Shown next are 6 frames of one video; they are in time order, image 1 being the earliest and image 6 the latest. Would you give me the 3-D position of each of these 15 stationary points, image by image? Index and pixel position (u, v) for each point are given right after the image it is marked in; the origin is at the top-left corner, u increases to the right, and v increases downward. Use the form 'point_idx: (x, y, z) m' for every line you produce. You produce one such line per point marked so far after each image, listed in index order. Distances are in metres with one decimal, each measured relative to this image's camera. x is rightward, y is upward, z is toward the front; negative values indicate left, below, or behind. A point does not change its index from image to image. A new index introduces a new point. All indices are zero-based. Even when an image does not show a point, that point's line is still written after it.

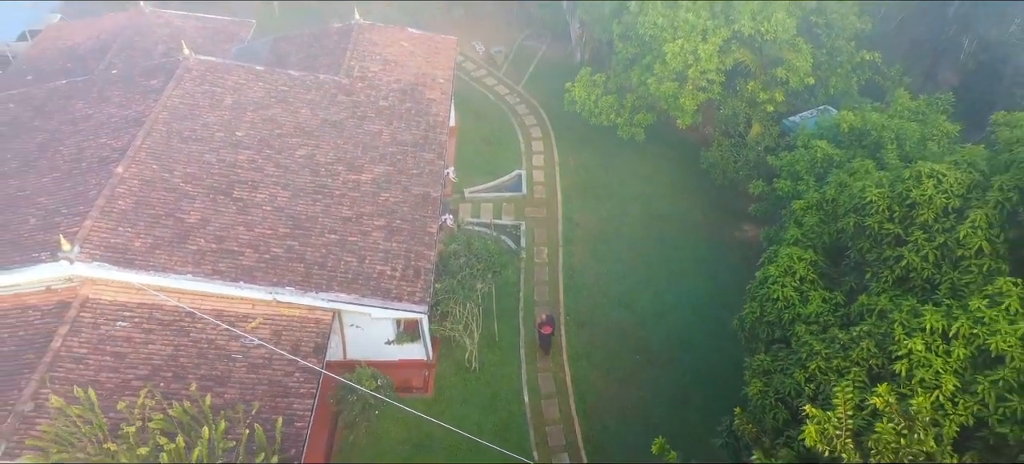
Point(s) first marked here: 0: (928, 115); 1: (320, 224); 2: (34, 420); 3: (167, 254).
0: (+10.4, +2.9, +15.1) m
1: (-4.7, +0.2, +14.8) m
2: (-8.9, -3.5, +11.1) m
3: (-7.6, -0.5, +13.3) m
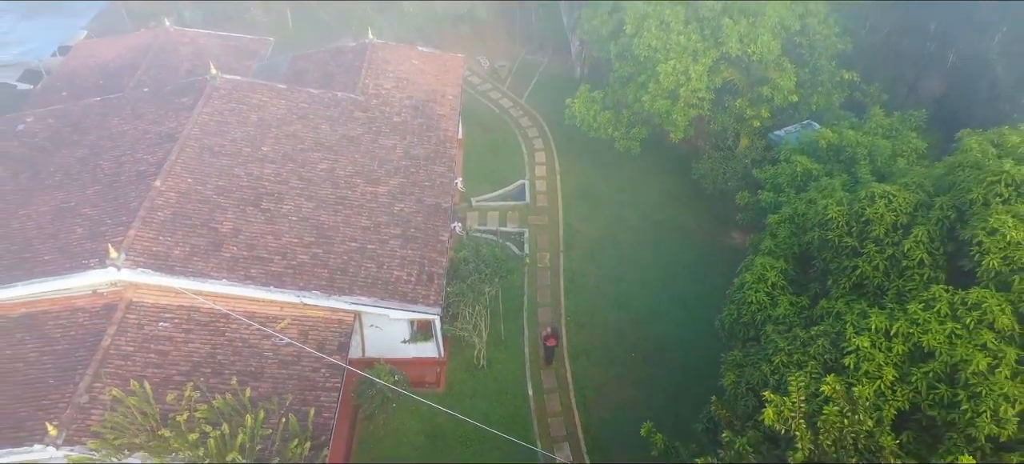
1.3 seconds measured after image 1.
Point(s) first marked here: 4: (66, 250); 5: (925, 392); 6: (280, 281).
0: (+10.6, +2.7, +16.4) m
1: (-4.5, 0.0, +16.1) m
2: (-8.8, -3.7, +12.4) m
3: (-7.4, -0.7, +14.6) m
4: (-11.0, -0.4, +14.8) m
5: (+5.6, -2.1, +8.1) m
6: (-5.7, -1.2, +14.7) m
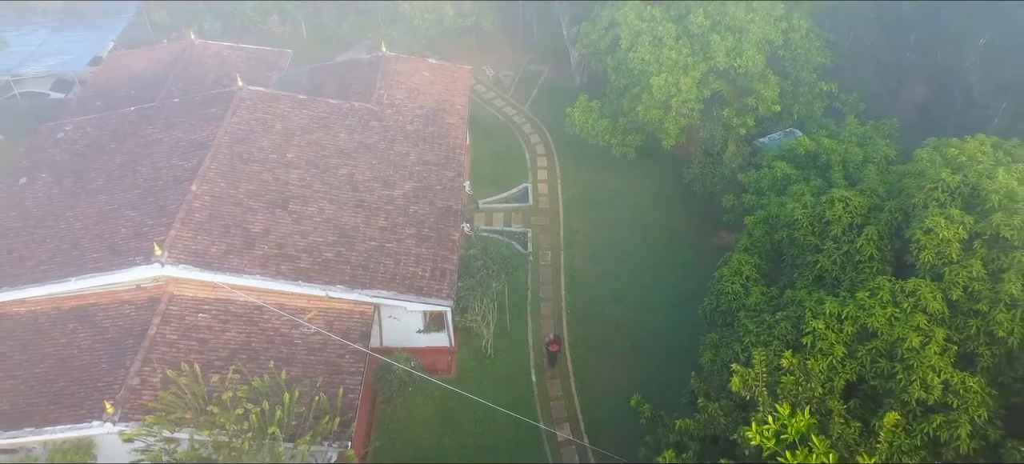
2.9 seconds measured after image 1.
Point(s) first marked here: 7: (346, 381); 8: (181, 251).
0: (+10.7, +2.7, +18.0) m
1: (-4.4, 0.0, +17.6) m
2: (-8.6, -3.7, +14.0) m
3: (-7.3, -0.7, +16.1) m
4: (-10.8, -0.4, +16.4) m
5: (+5.7, -2.1, +9.7) m
6: (-5.5, -1.2, +16.3) m
7: (-4.2, -3.8, +15.4) m
8: (-8.6, -0.5, +15.6) m
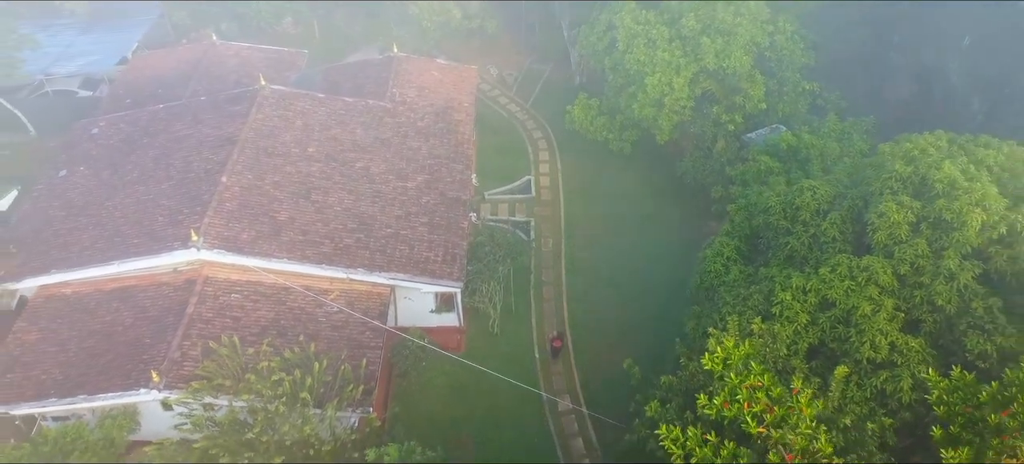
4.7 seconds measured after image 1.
0: (+10.9, +3.1, +19.5) m
1: (-4.2, +0.4, +19.1) m
2: (-8.5, -3.4, +15.5) m
3: (-7.1, -0.3, +17.6) m
4: (-10.7, -0.1, +17.9) m
5: (+5.9, -1.8, +11.2) m
6: (-5.4, -0.8, +17.8) m
7: (-4.1, -3.4, +17.0) m
8: (-8.4, -0.2, +17.1) m
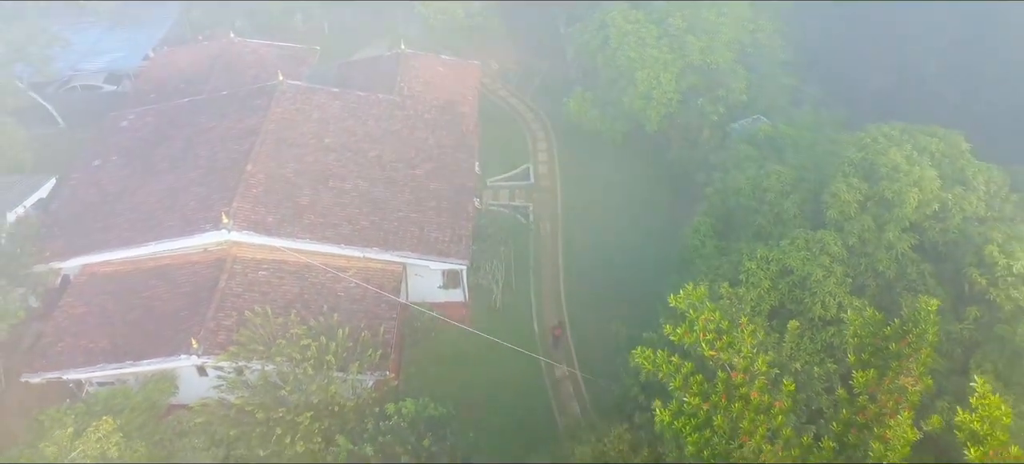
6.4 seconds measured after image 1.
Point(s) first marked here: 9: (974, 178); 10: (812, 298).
0: (+10.9, +3.7, +21.3) m
1: (-4.2, +0.9, +20.9) m
2: (-8.4, -2.8, +17.3) m
3: (-7.1, +0.2, +19.4) m
4: (-10.6, +0.5, +19.6) m
5: (+6.0, -1.3, +13.0) m
6: (-5.3, -0.3, +19.6) m
7: (-4.0, -2.9, +18.8) m
8: (-8.4, +0.4, +18.9) m
9: (+10.4, +1.2, +13.6) m
10: (+6.2, -1.4, +12.6) m
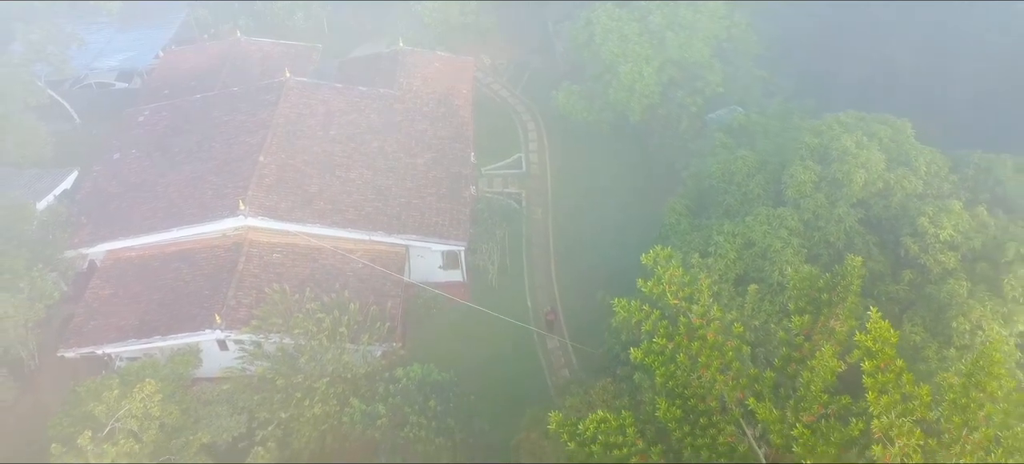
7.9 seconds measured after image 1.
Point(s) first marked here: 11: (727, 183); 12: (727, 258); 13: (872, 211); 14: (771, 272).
0: (+10.6, +4.5, +23.0) m
1: (-4.4, +1.5, +22.5) m
2: (-8.5, -2.4, +18.9) m
3: (-7.3, +0.7, +21.0) m
4: (-10.8, +0.9, +21.2) m
5: (+5.9, -0.8, +14.8) m
6: (-5.5, +0.3, +21.2) m
7: (-4.2, -2.3, +20.5) m
8: (-8.6, +0.9, +20.5) m
9: (+10.3, +1.9, +15.5) m
10: (+6.2, -0.8, +14.4) m
11: (+6.1, +1.4, +17.2) m
12: (+5.3, -0.7, +15.0) m
13: (+8.9, +0.5, +14.9) m
14: (+6.1, -1.0, +14.3) m
